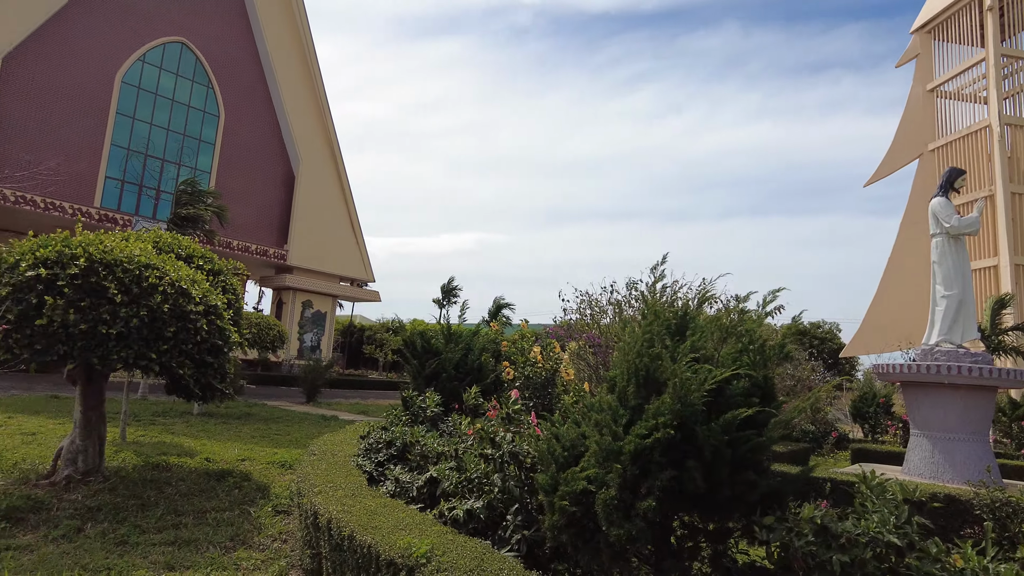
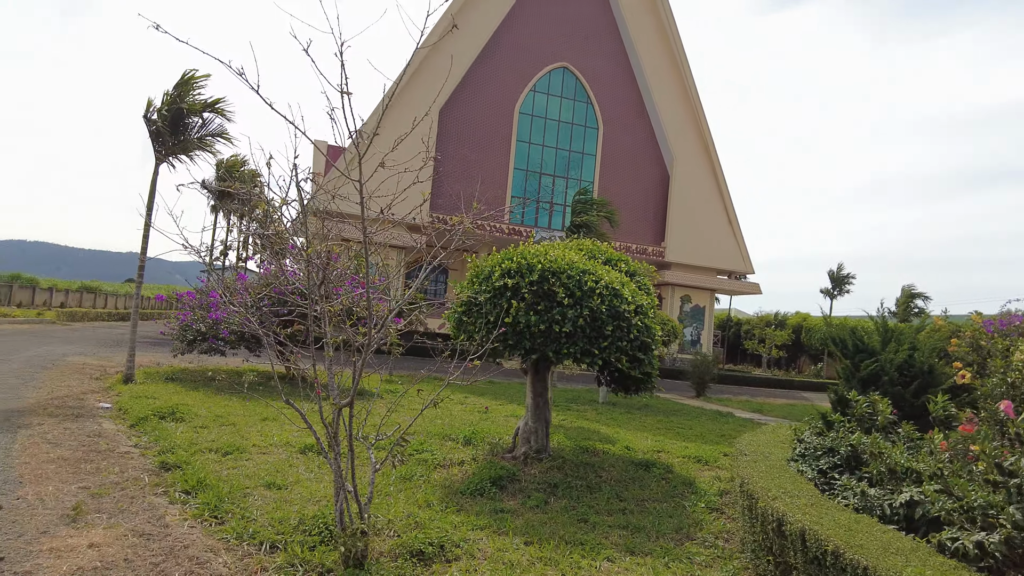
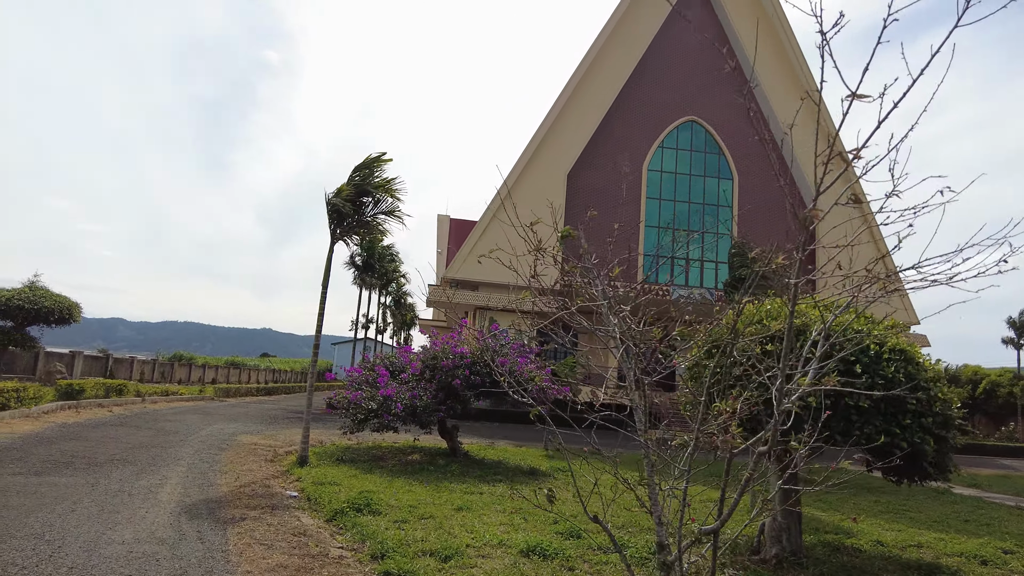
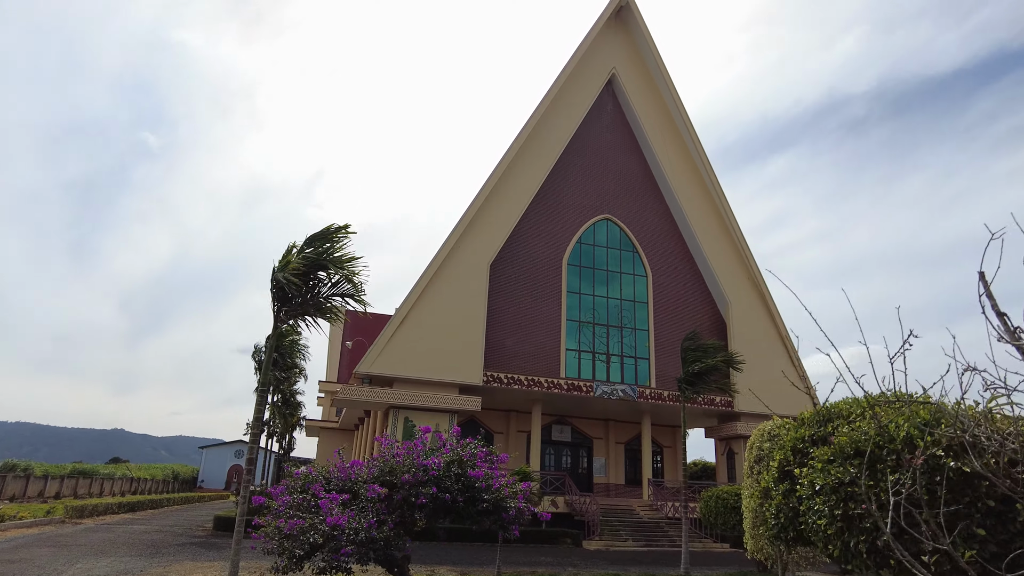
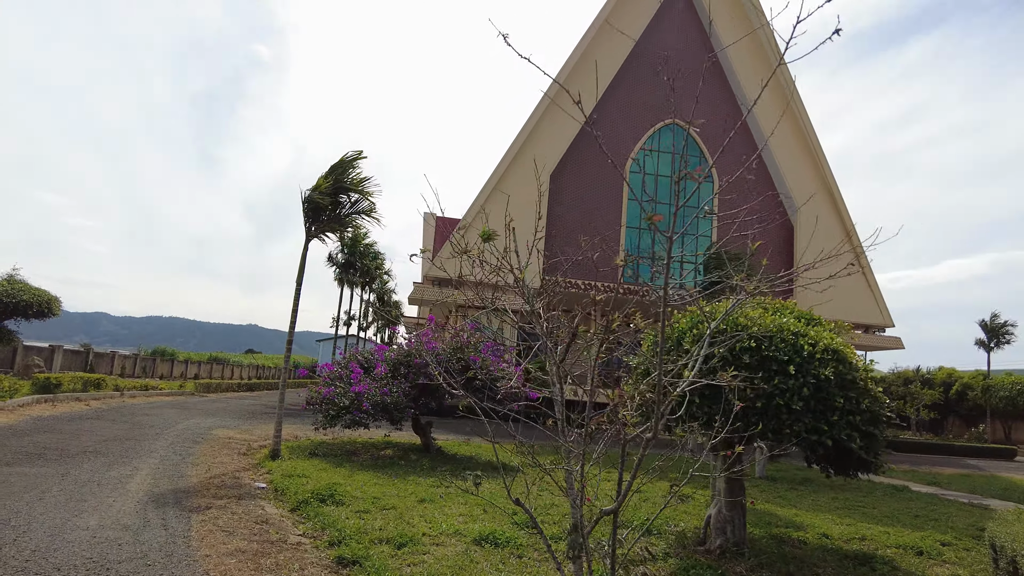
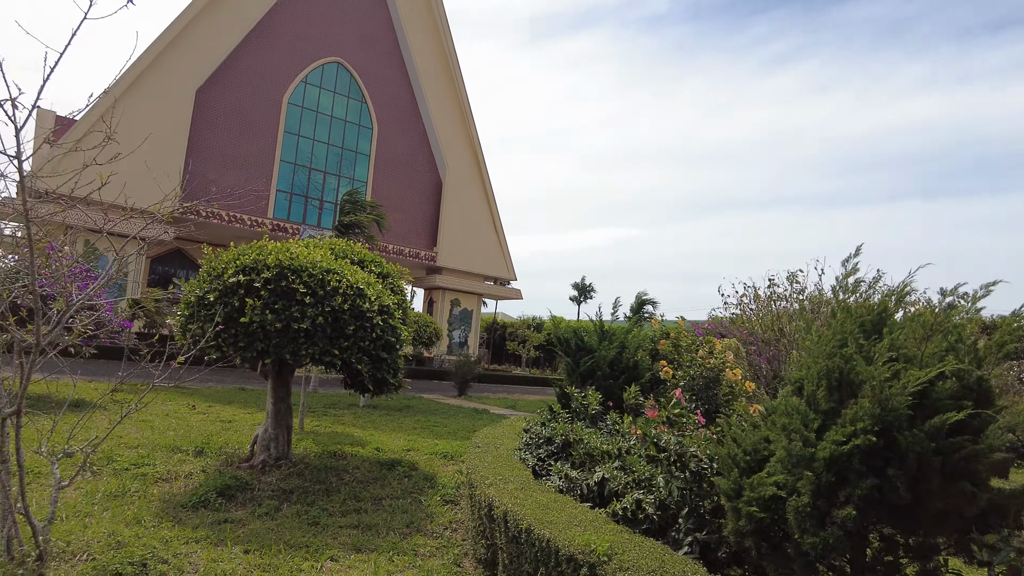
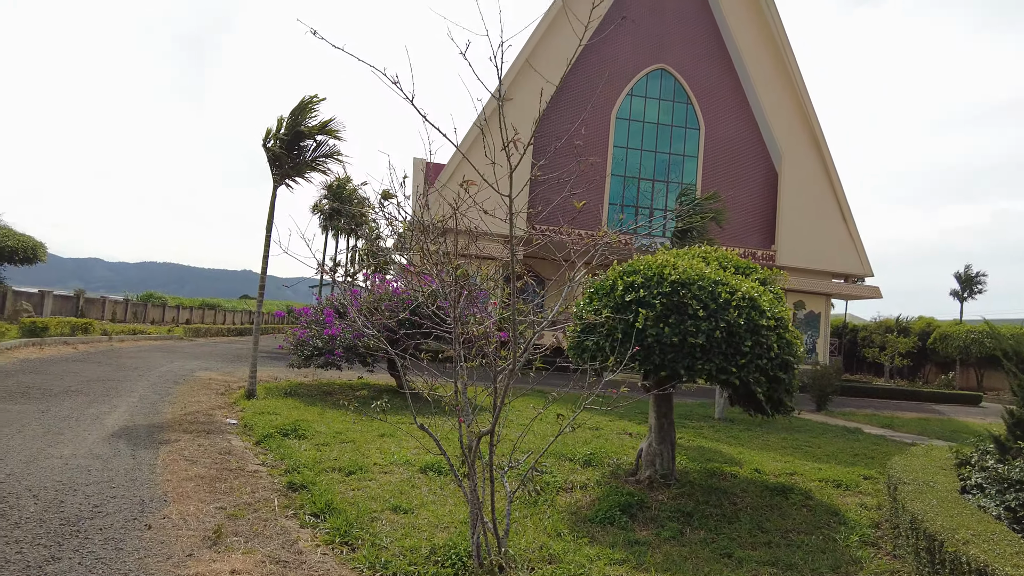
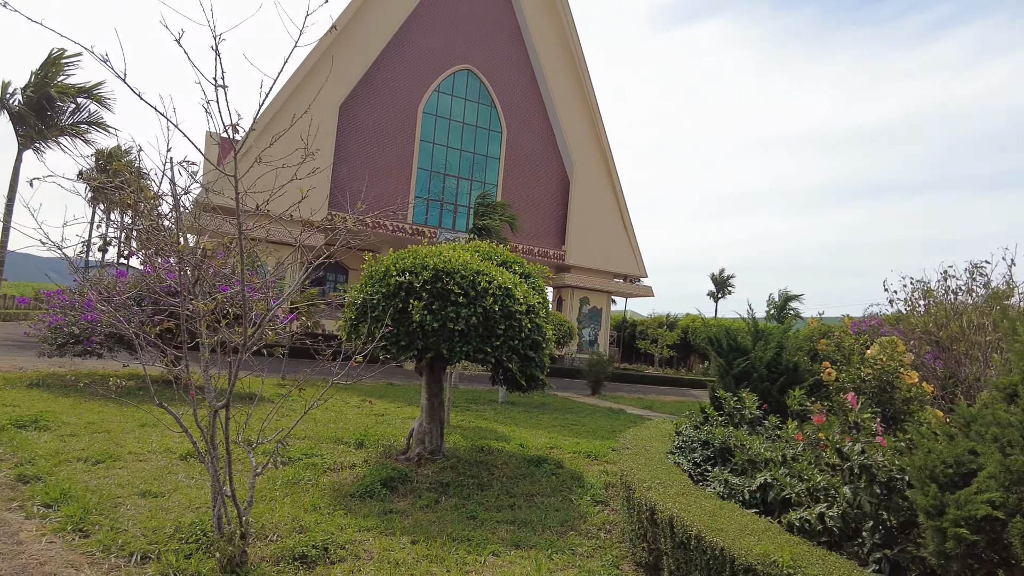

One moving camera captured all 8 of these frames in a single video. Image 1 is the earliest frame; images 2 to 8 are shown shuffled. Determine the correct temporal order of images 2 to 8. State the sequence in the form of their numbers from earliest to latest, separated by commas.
6, 8, 2, 7, 5, 3, 4
